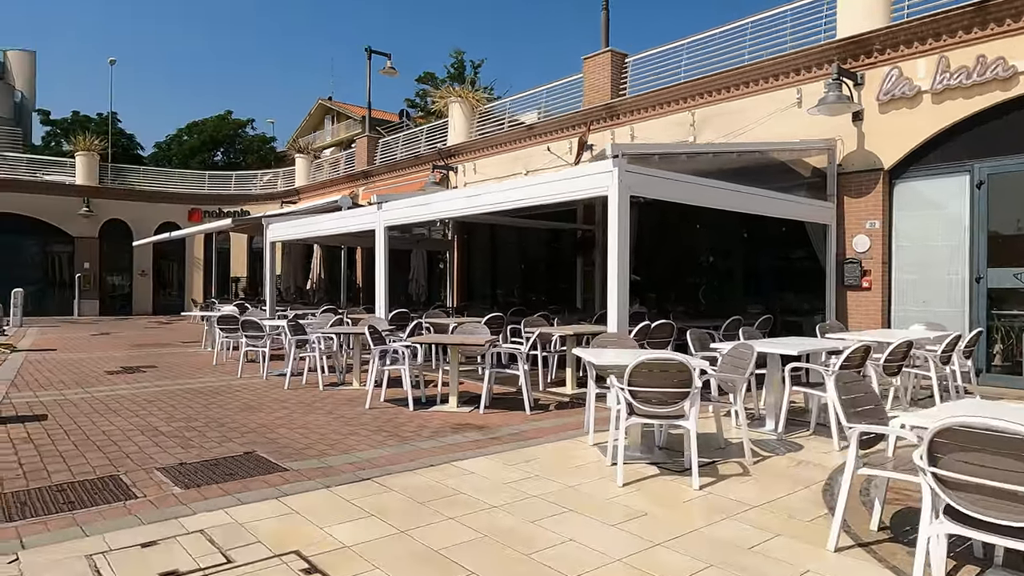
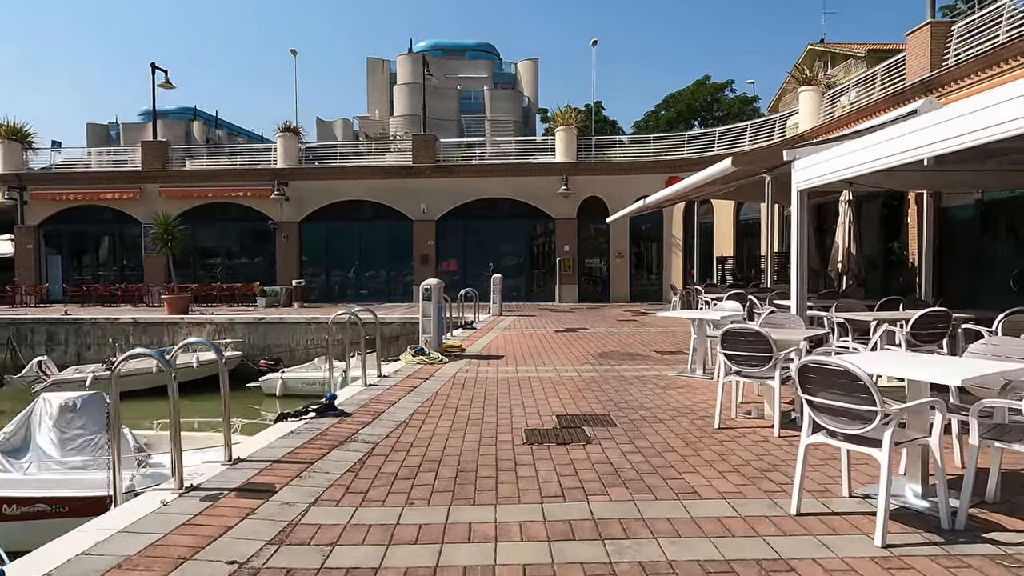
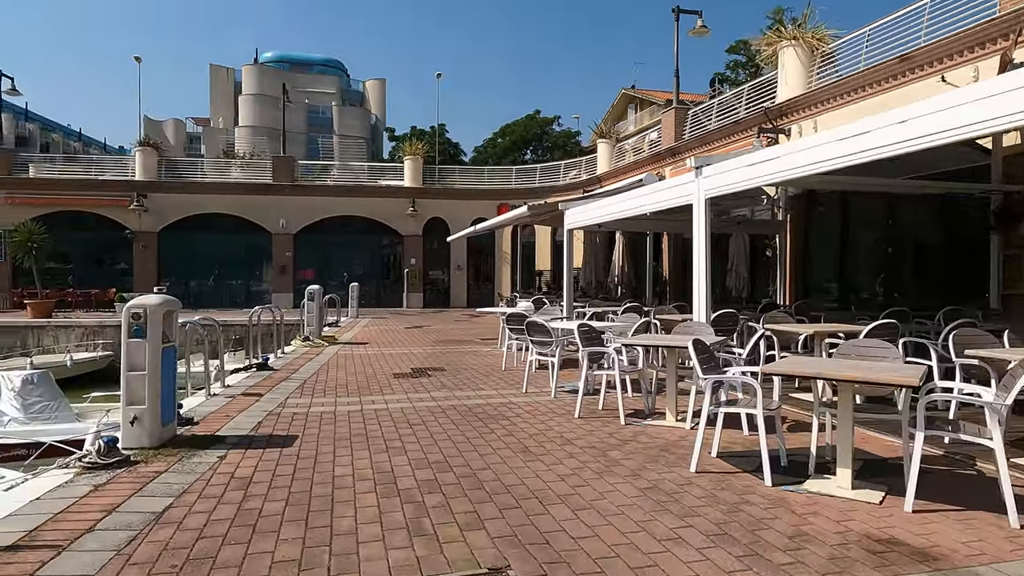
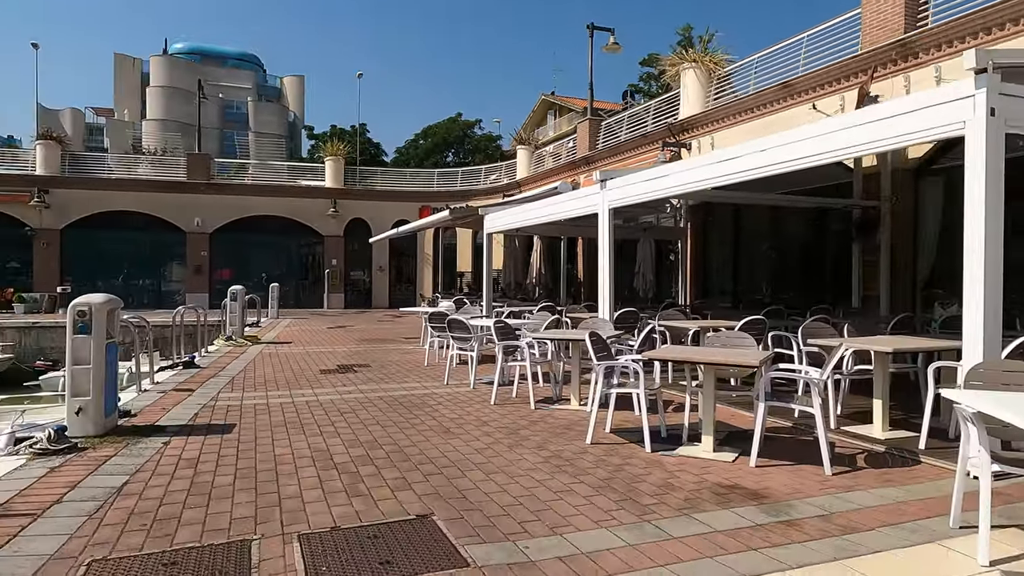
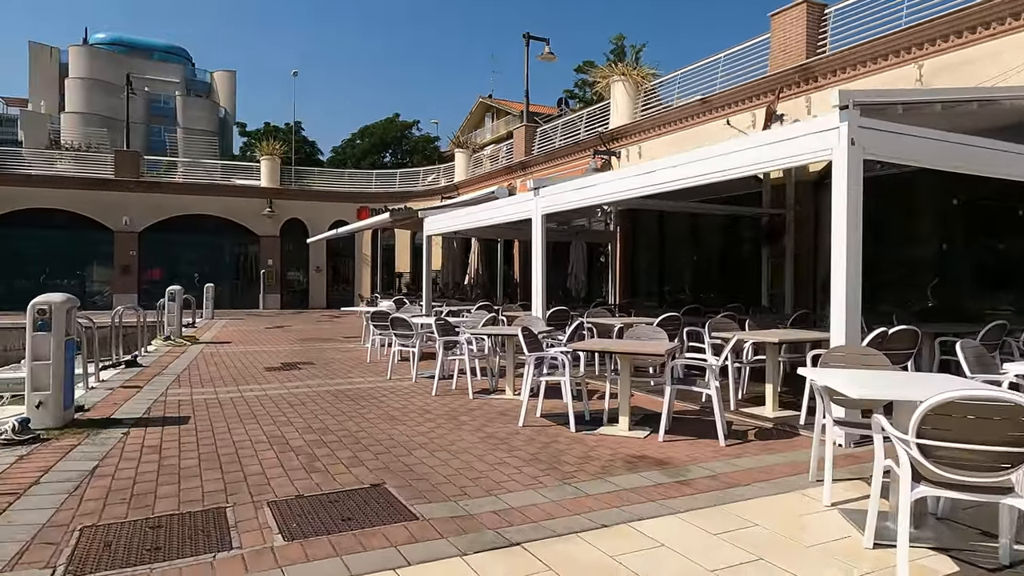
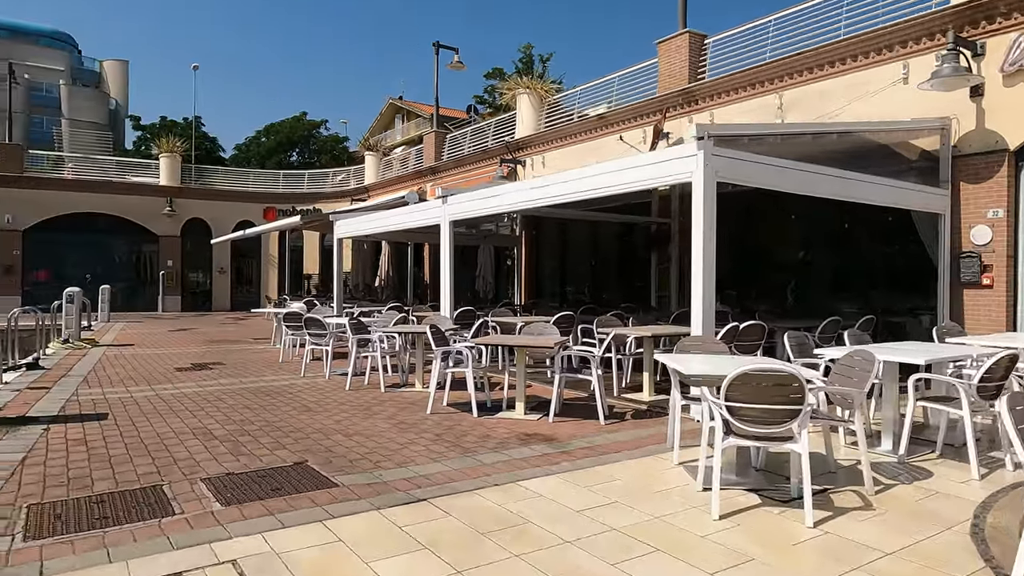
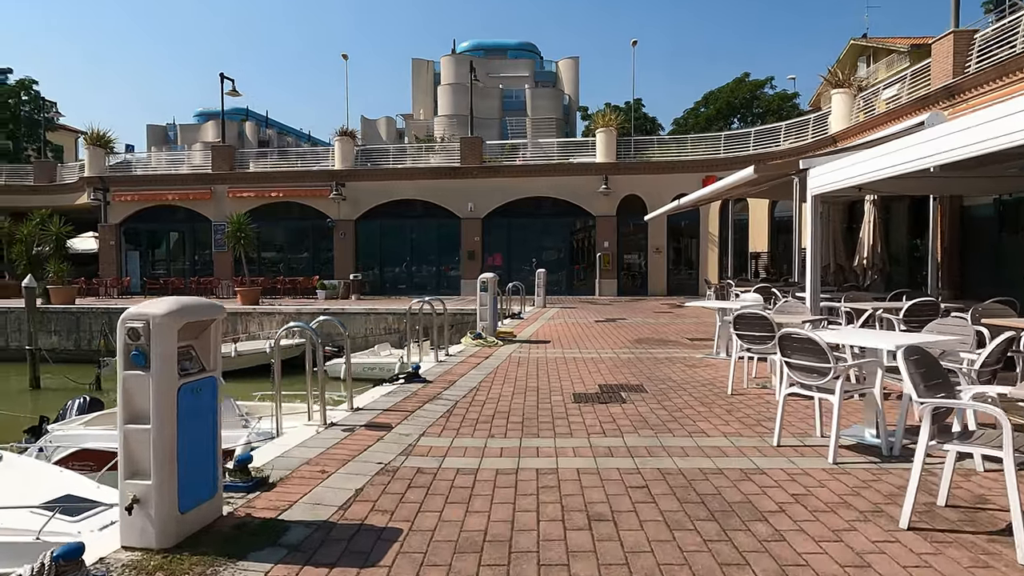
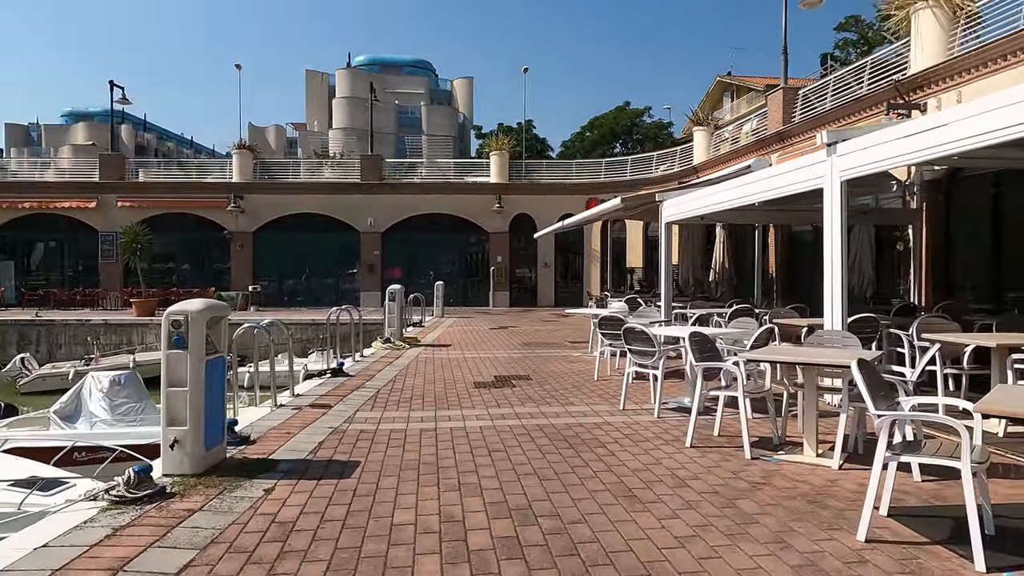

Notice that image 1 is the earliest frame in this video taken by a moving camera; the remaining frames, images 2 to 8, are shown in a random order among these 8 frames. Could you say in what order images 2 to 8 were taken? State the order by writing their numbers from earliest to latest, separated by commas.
6, 5, 4, 3, 8, 7, 2
